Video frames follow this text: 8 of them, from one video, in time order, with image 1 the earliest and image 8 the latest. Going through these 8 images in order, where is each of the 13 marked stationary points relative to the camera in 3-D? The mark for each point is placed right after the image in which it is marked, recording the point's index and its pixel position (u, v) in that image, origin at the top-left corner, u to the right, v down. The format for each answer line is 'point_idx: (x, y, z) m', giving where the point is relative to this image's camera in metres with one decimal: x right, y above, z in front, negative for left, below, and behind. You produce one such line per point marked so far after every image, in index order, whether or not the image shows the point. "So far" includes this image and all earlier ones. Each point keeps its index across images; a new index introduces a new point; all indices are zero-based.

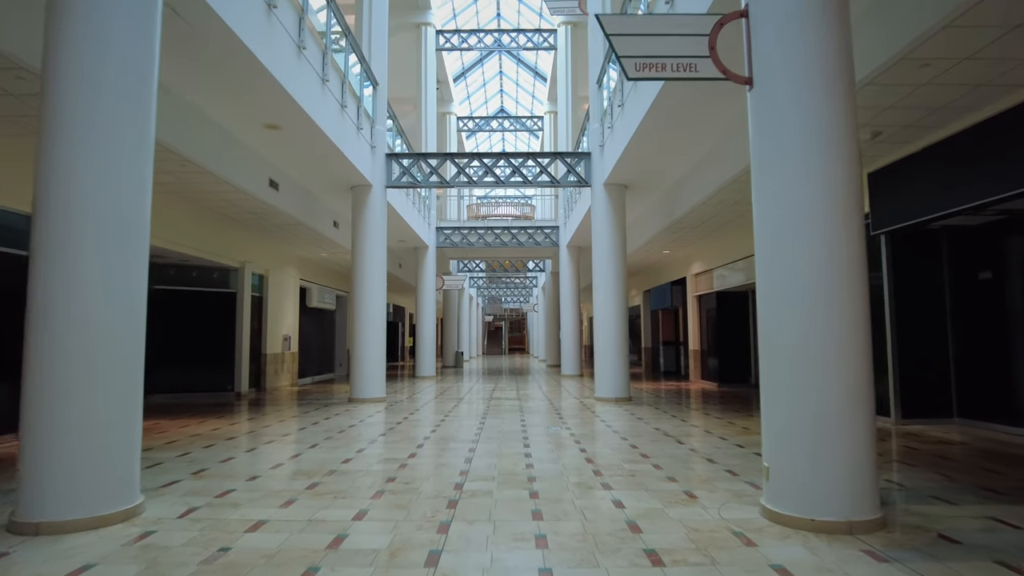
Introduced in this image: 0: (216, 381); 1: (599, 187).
0: (-6.9, -2.1, +14.8) m
1: (+1.9, +2.2, +13.4) m
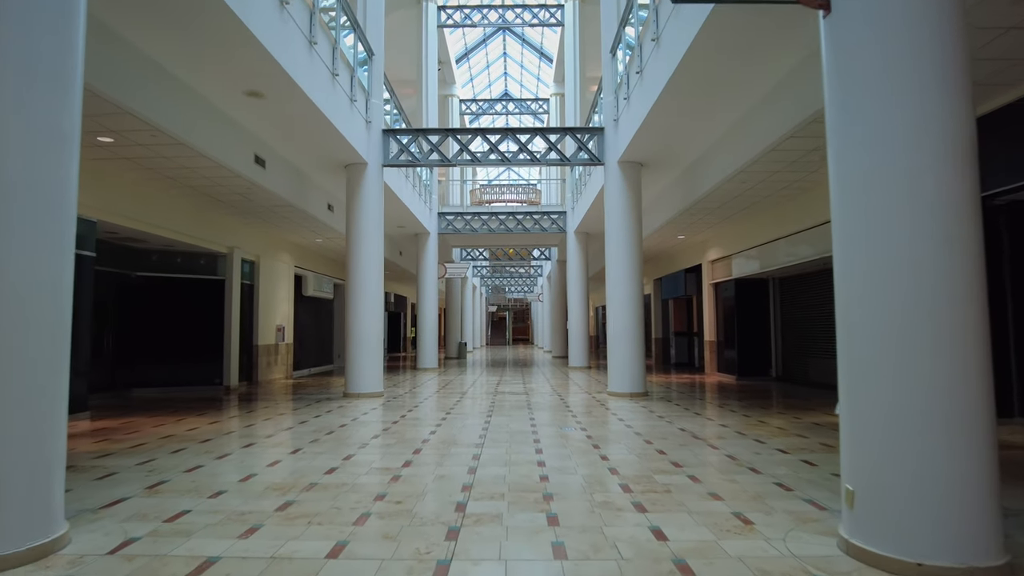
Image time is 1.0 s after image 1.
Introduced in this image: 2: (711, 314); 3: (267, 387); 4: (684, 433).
0: (-6.8, -1.8, +13.9) m
1: (+2.0, +2.4, +12.5) m
2: (+5.6, -0.7, +17.8) m
3: (-5.7, -2.3, +14.9) m
4: (+2.1, -1.8, +7.7) m
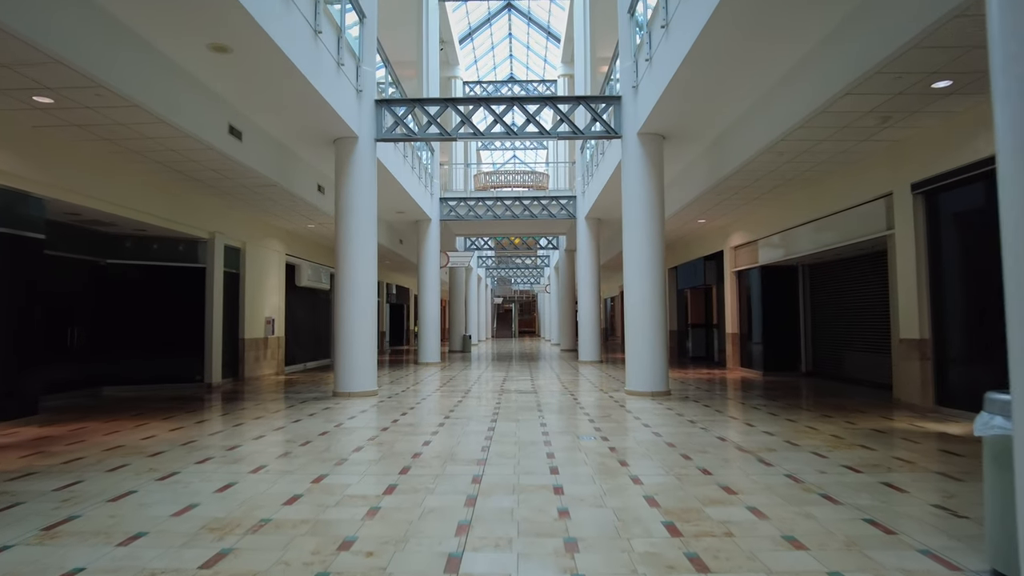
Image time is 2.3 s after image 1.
0: (-6.6, -1.6, +12.8) m
1: (+2.1, +2.7, +11.2) m
2: (+5.8, -0.4, +16.5) m
3: (-5.6, -2.1, +13.7) m
4: (+2.2, -1.6, +6.5) m
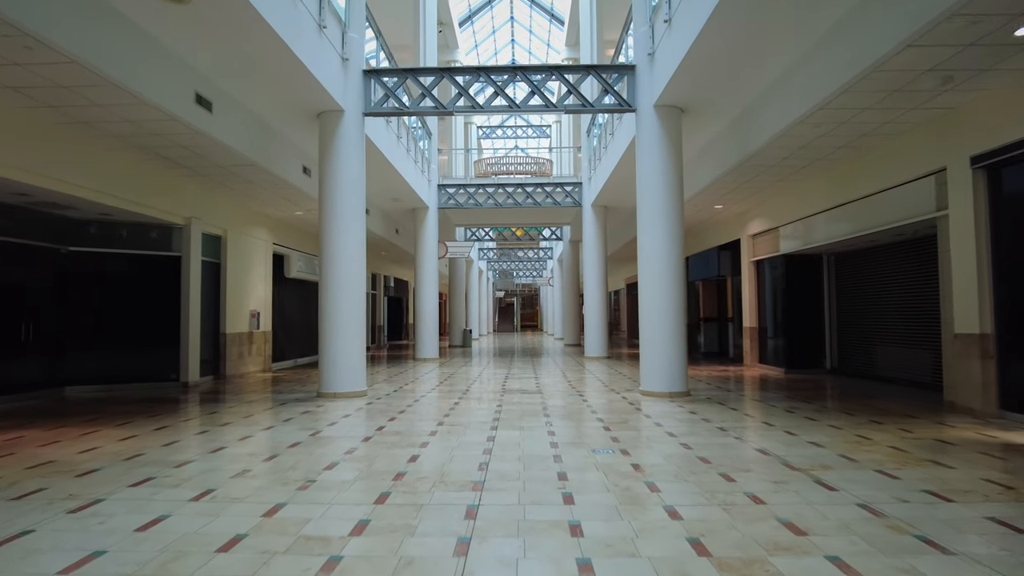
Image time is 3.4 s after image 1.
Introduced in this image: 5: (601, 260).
0: (-6.6, -1.4, +11.8) m
1: (+2.1, +2.8, +10.1) m
2: (+5.8, -0.2, +15.5) m
3: (-5.5, -1.9, +12.7) m
4: (+2.2, -1.5, +5.5) m
5: (+2.7, +0.9, +19.4) m
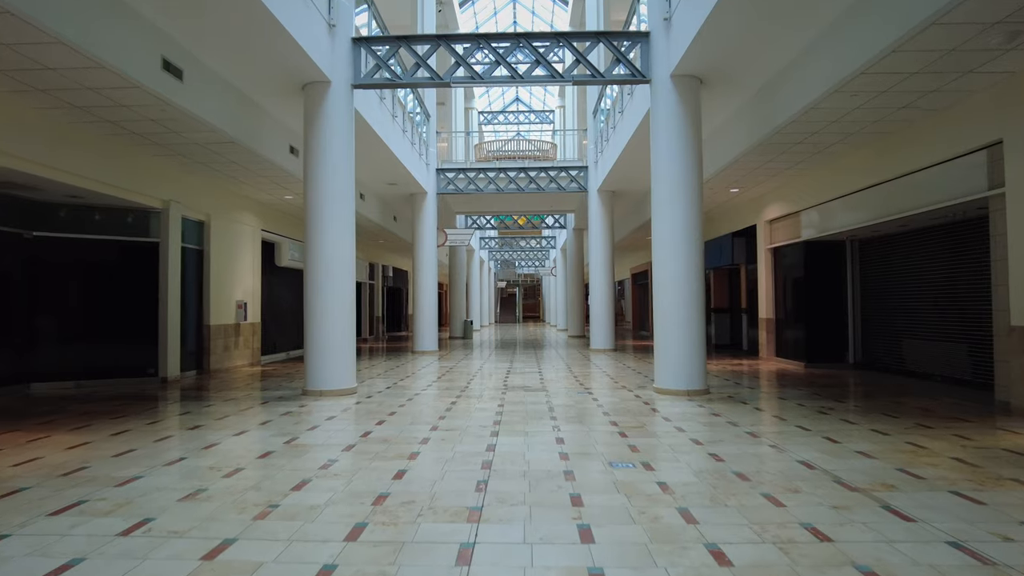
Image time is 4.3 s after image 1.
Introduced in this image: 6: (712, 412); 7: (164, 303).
0: (-6.5, -1.3, +11.0) m
1: (+2.2, +3.0, +9.2) m
2: (+5.9, 0.0, +14.6) m
3: (-5.5, -1.7, +11.9) m
4: (+2.2, -1.4, +4.7) m
5: (+2.8, +1.2, +18.6) m
6: (+2.4, -1.5, +7.6) m
7: (-6.1, -0.3, +11.1) m
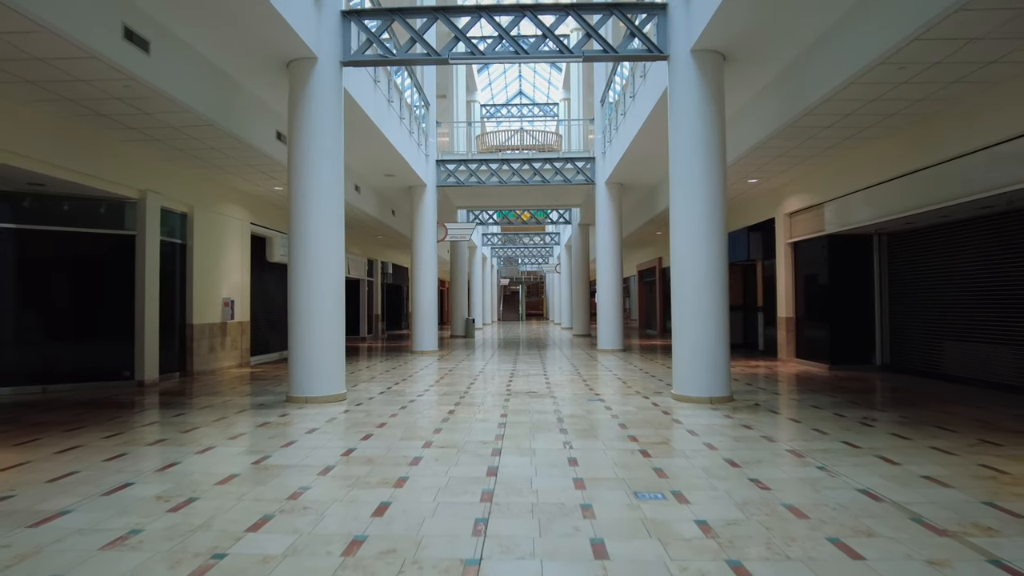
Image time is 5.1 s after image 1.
0: (-6.5, -1.2, +10.2) m
1: (+2.2, +3.0, +8.4) m
2: (+6.0, +0.1, +13.8) m
3: (-5.4, -1.6, +11.2) m
4: (+2.3, -1.3, +3.8) m
5: (+2.9, +1.3, +17.7) m
6: (+2.5, -1.5, +6.8) m
7: (-6.0, -0.2, +10.3) m
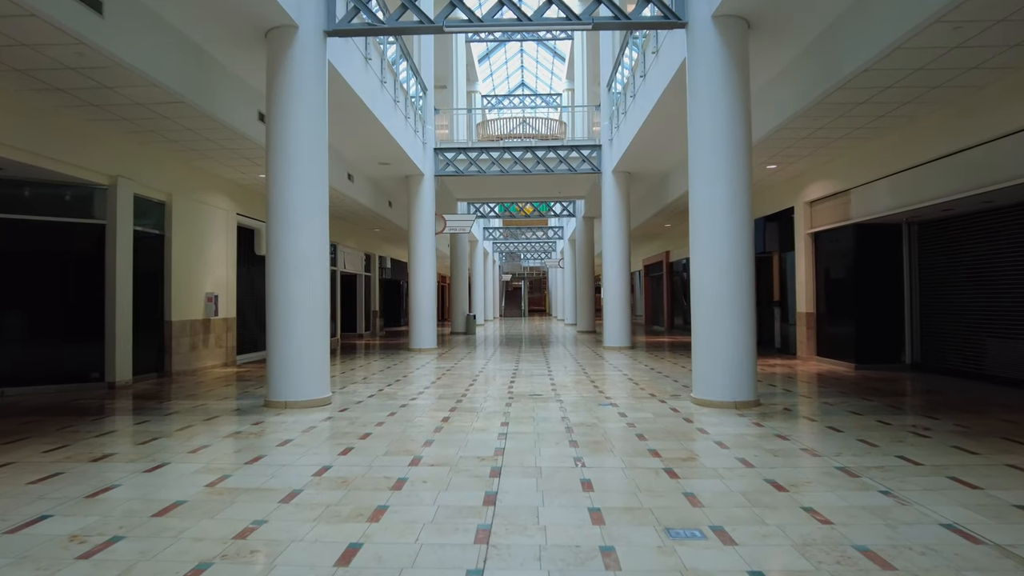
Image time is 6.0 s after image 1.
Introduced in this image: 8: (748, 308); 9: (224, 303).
0: (-6.4, -1.1, +9.4) m
1: (+2.3, +3.1, +7.6) m
2: (+6.0, +0.2, +12.9) m
3: (-5.4, -1.5, +10.4) m
4: (+2.3, -1.3, +3.0) m
5: (+3.0, +1.4, +16.9) m
6: (+2.5, -1.4, +6.0) m
7: (-6.0, -0.1, +9.5) m
8: (+2.7, -0.2, +7.4) m
9: (-5.7, -0.3, +12.6) m
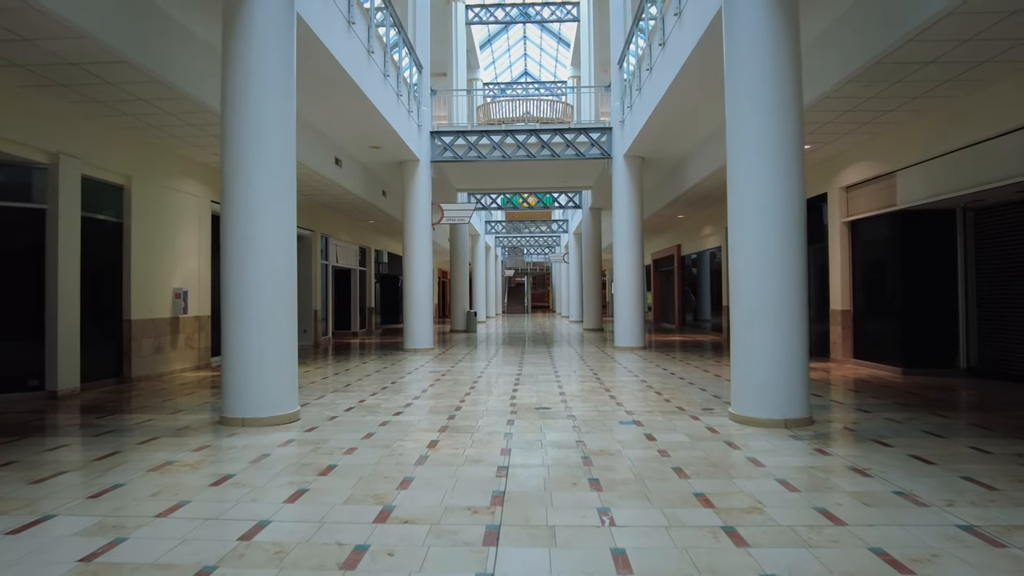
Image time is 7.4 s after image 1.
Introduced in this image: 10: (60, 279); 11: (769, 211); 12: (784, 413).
0: (-6.4, -1.0, +8.2) m
1: (+2.3, +3.2, +6.3) m
2: (+6.1, +0.3, +11.7) m
3: (-5.3, -1.5, +9.1) m
4: (+2.3, -1.2, +1.8) m
5: (+3.0, +1.5, +15.6) m
6: (+2.5, -1.3, +4.8) m
7: (-6.0, -0.1, +8.3) m
8: (+2.7, -0.2, +6.1) m
9: (-5.7, -0.2, +11.4) m
10: (-5.9, +0.1, +8.3) m
11: (+2.4, +0.7, +6.1) m
12: (+2.6, -1.2, +6.1) m
